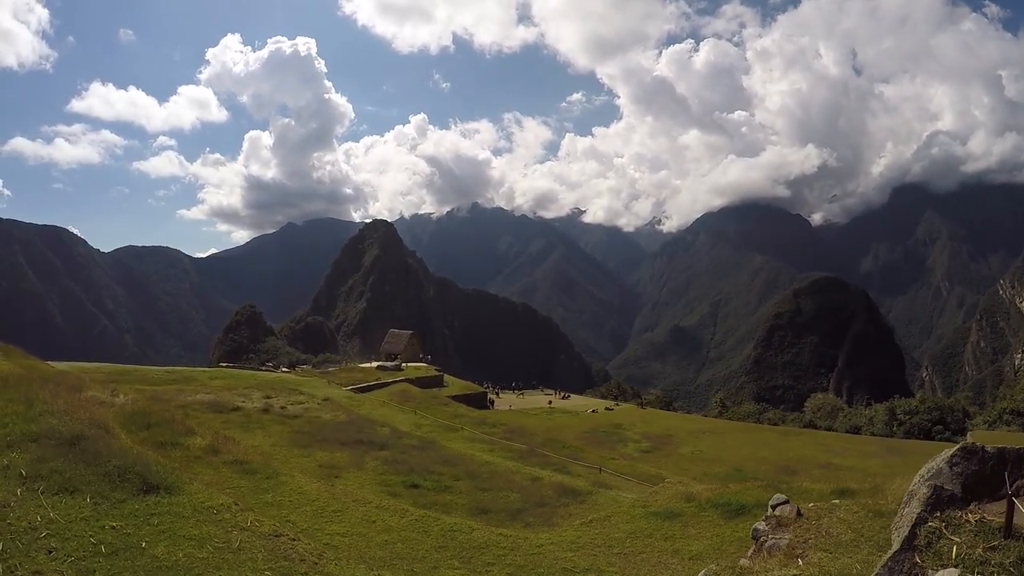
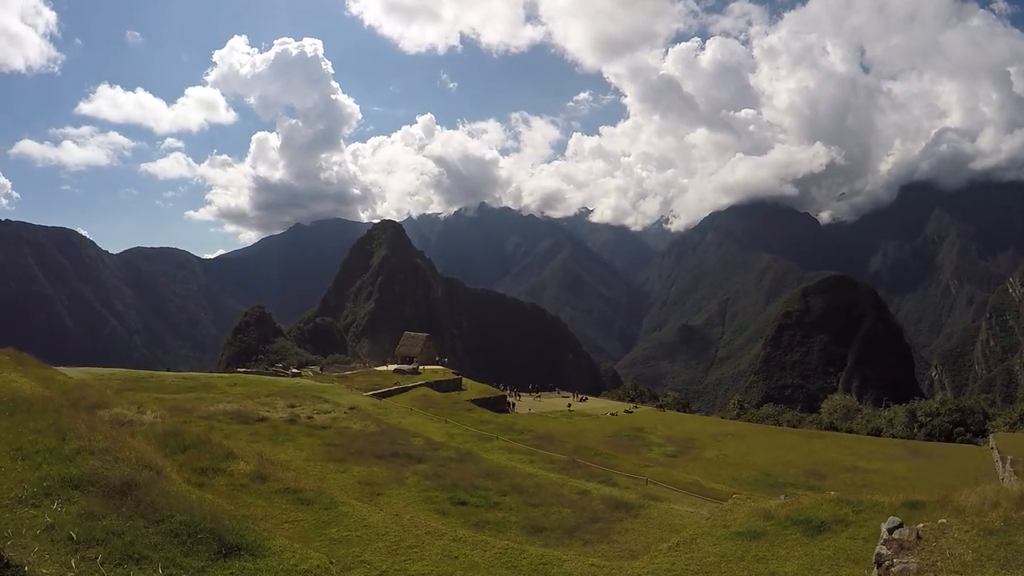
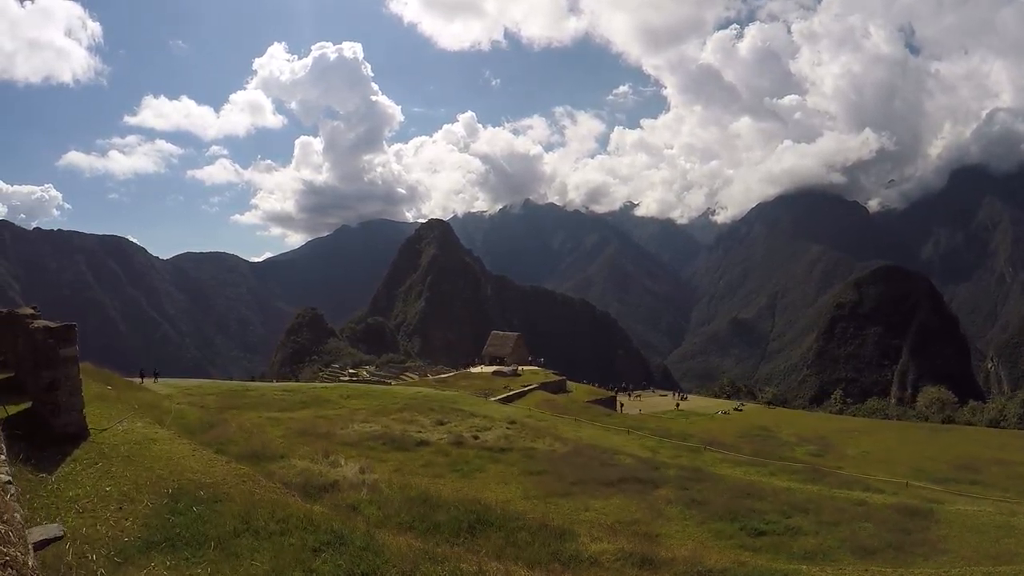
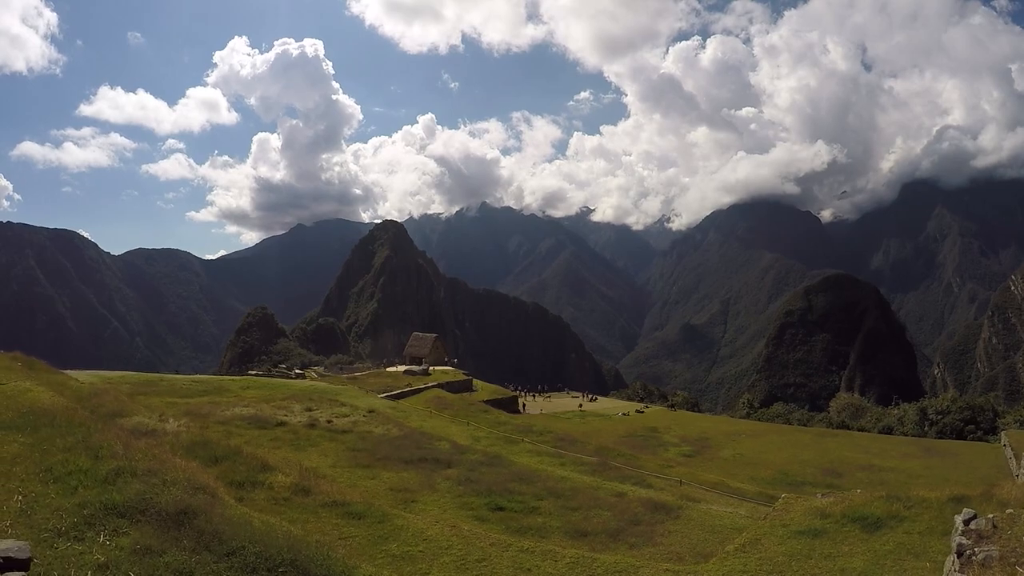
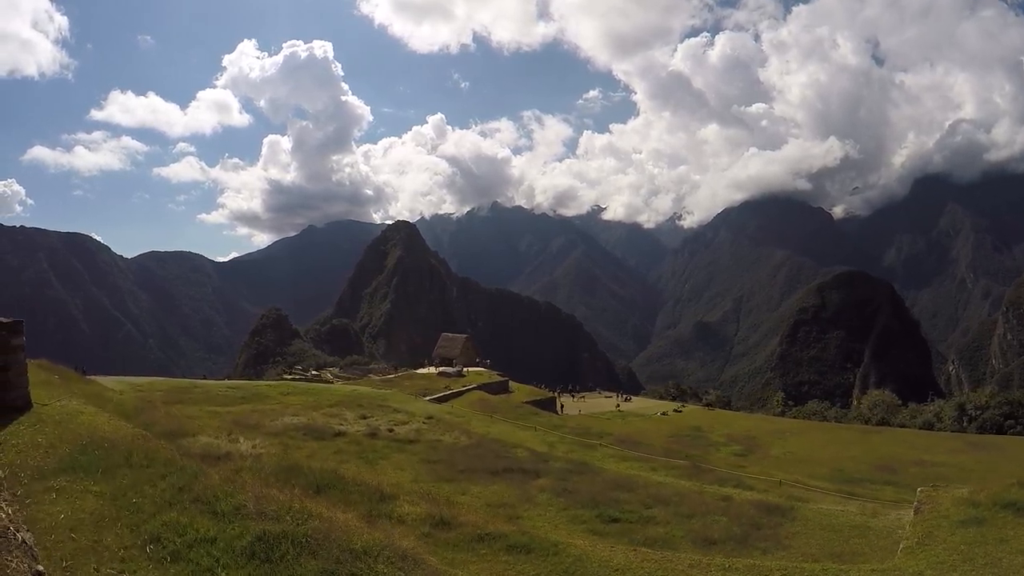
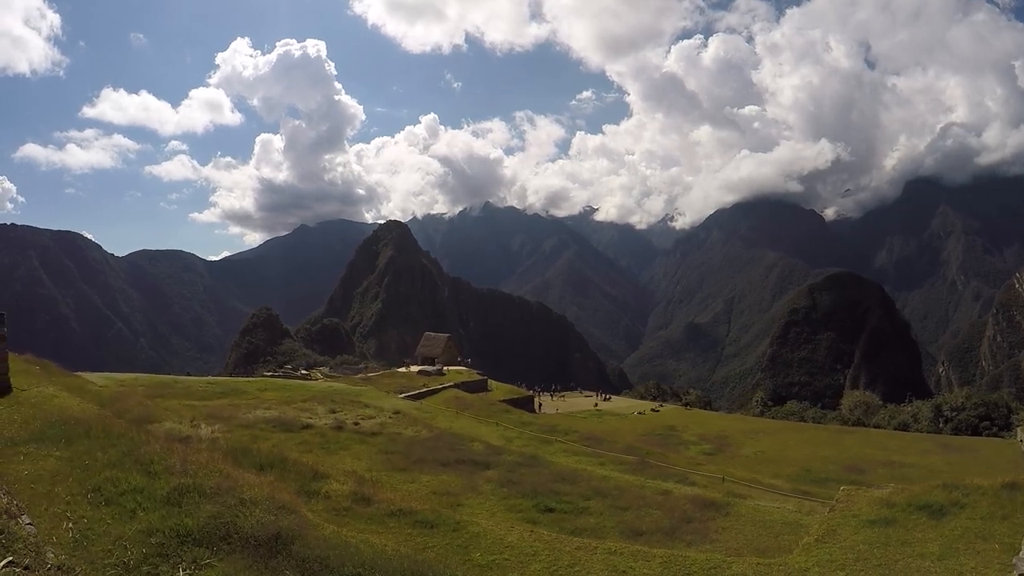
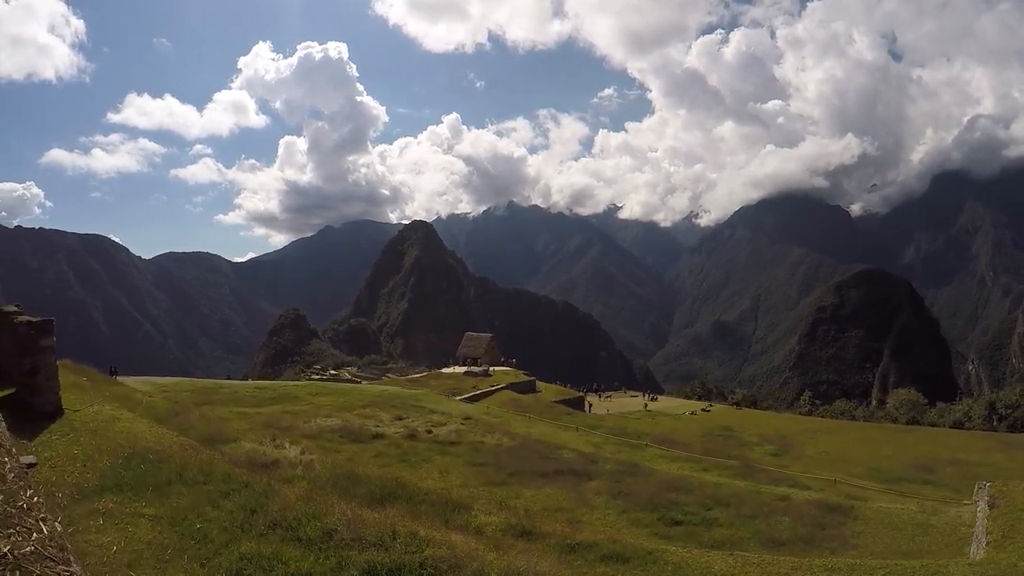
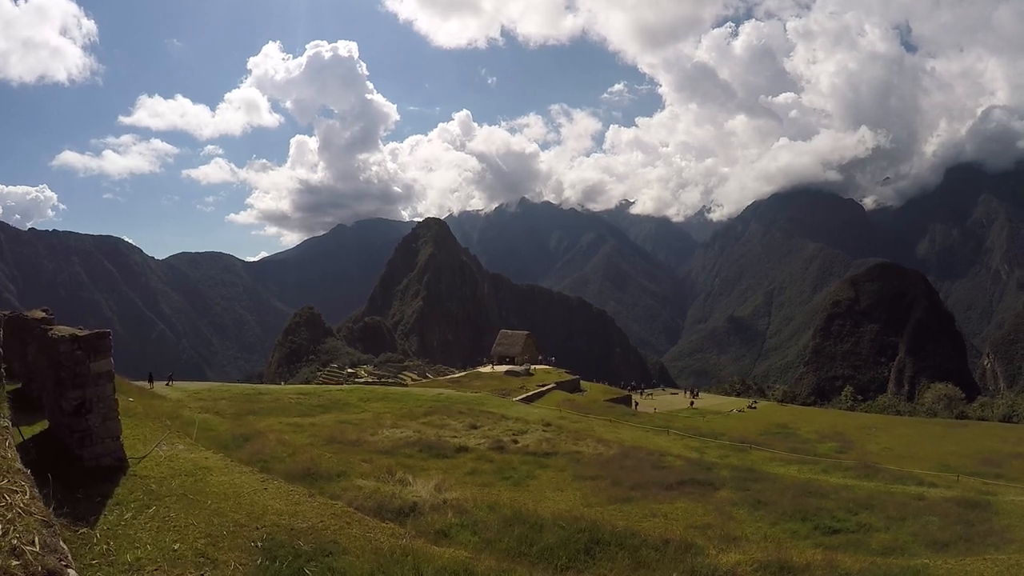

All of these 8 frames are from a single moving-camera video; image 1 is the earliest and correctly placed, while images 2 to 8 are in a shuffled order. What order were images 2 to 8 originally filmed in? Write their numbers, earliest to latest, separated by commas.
2, 4, 6, 5, 7, 3, 8
